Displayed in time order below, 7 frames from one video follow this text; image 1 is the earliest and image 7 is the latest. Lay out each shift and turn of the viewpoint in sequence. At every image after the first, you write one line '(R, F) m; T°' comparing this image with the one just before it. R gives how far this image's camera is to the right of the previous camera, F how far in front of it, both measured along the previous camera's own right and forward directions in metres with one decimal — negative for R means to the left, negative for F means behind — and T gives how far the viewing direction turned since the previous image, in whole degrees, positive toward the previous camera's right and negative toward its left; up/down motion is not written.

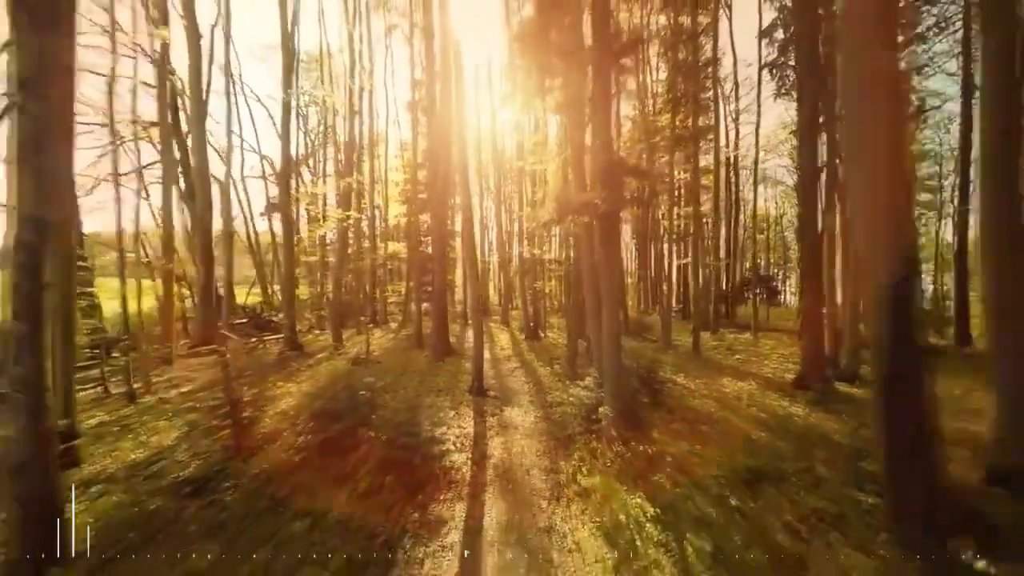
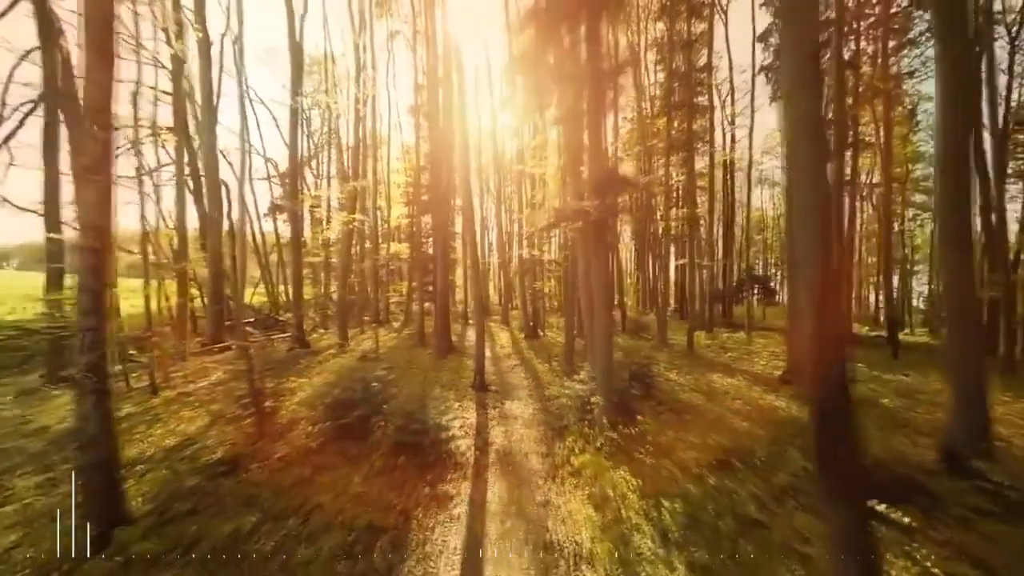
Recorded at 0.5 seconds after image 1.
(0.0, -0.5) m; 0°
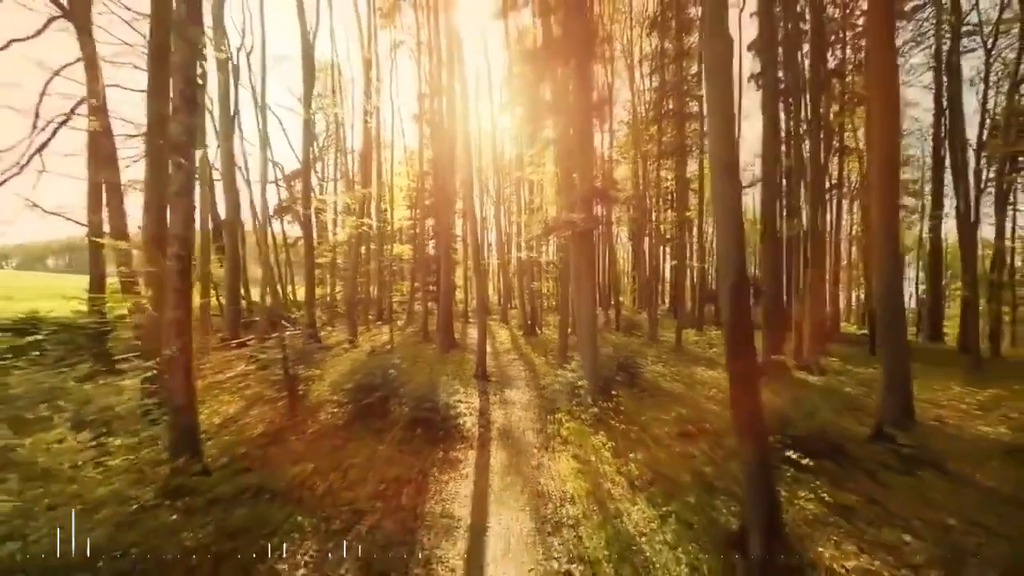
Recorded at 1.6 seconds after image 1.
(0.0, -1.0) m; 0°
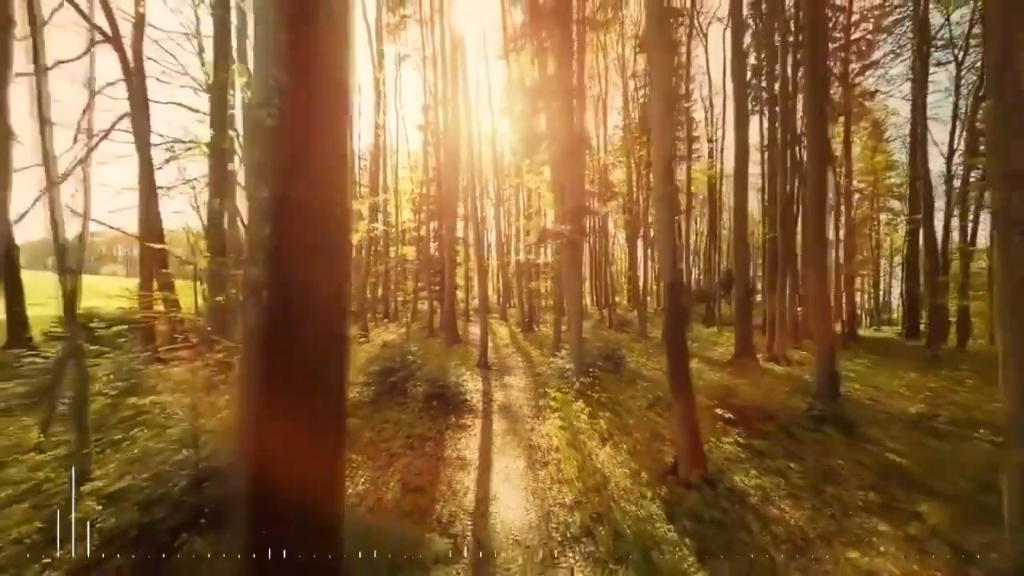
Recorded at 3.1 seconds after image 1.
(0.0, -1.4) m; 0°
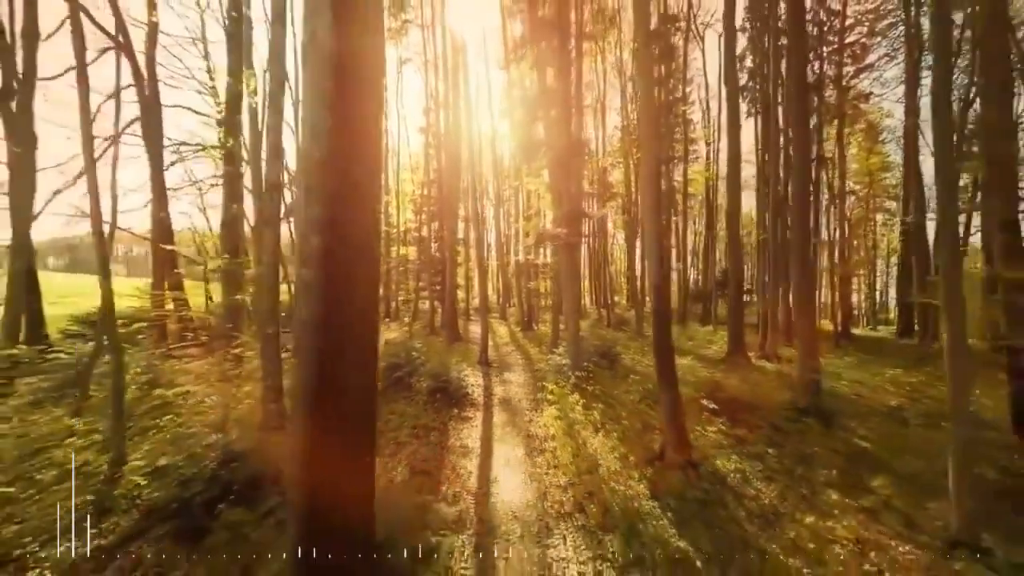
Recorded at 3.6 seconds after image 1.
(0.0, -0.4) m; 0°
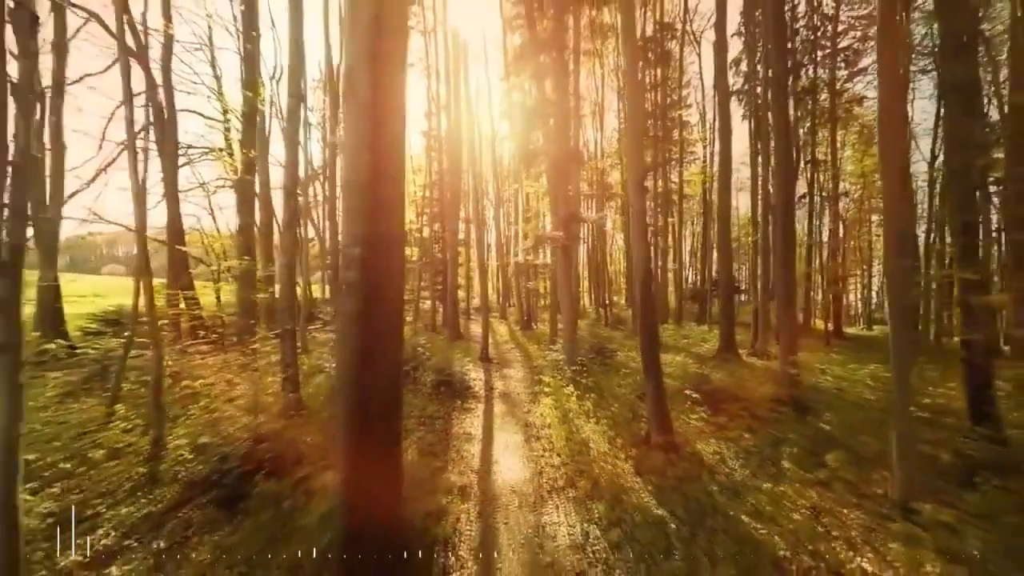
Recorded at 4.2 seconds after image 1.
(0.0, -0.5) m; 0°
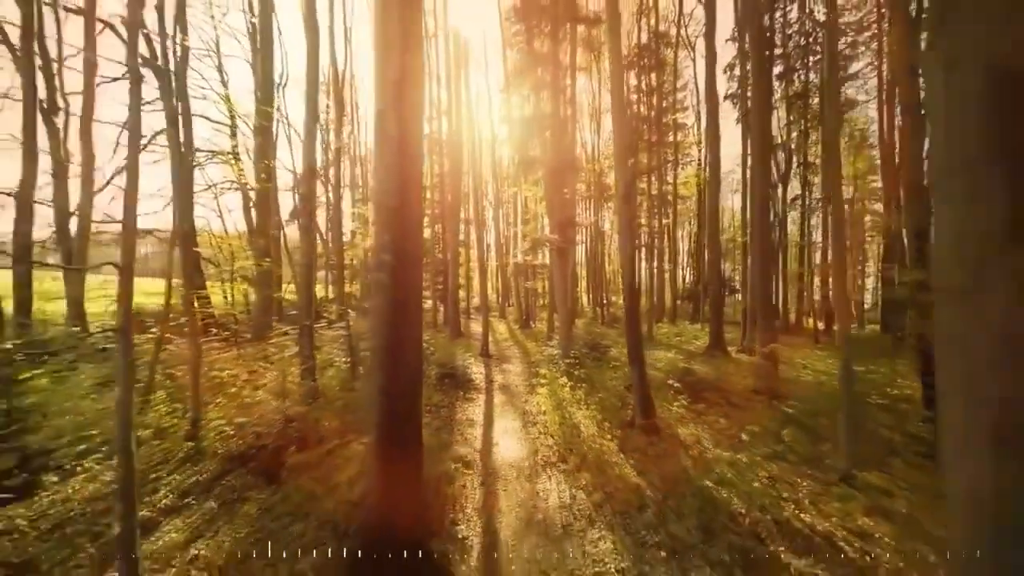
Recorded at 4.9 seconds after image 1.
(0.0, -0.6) m; 0°
